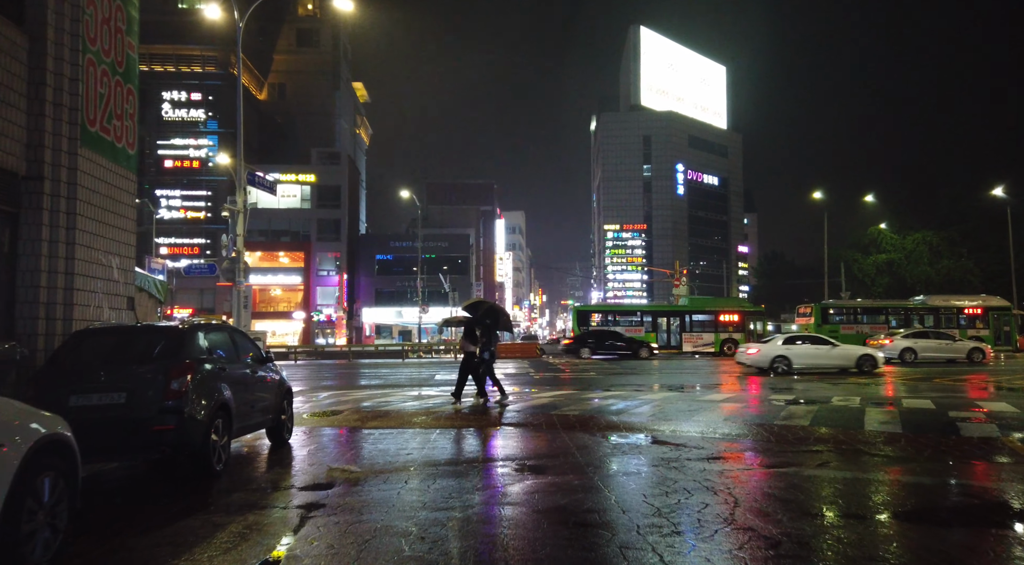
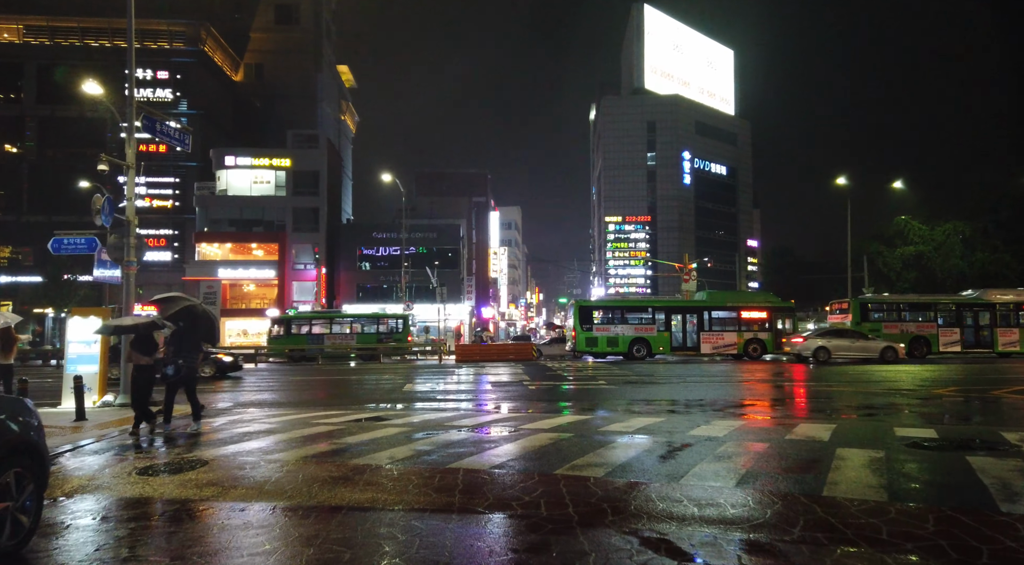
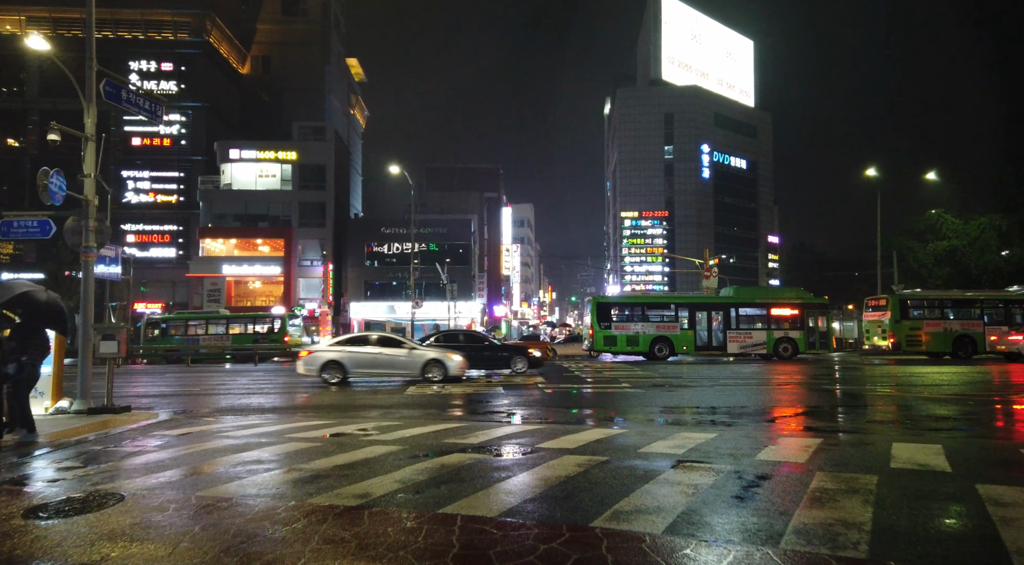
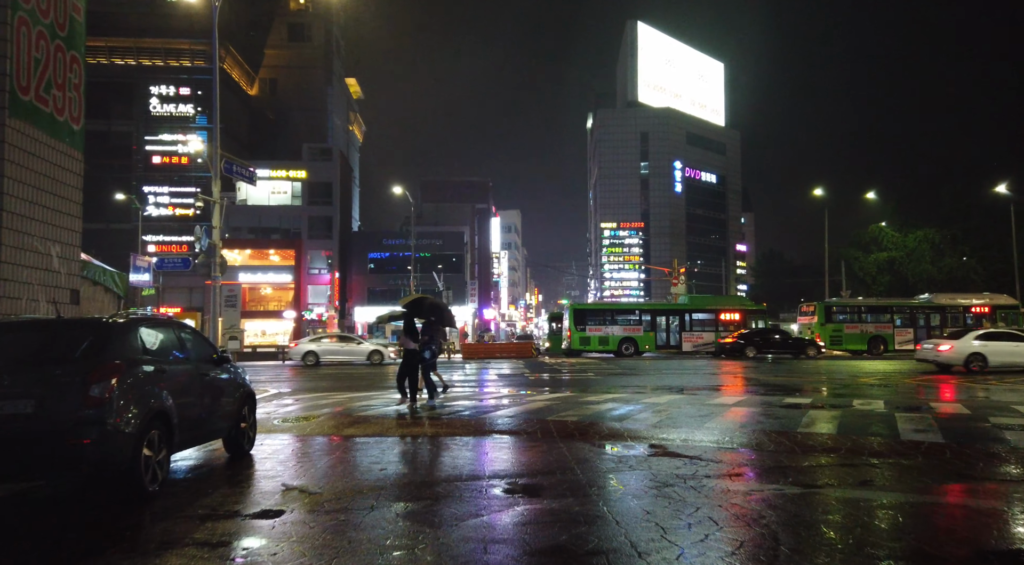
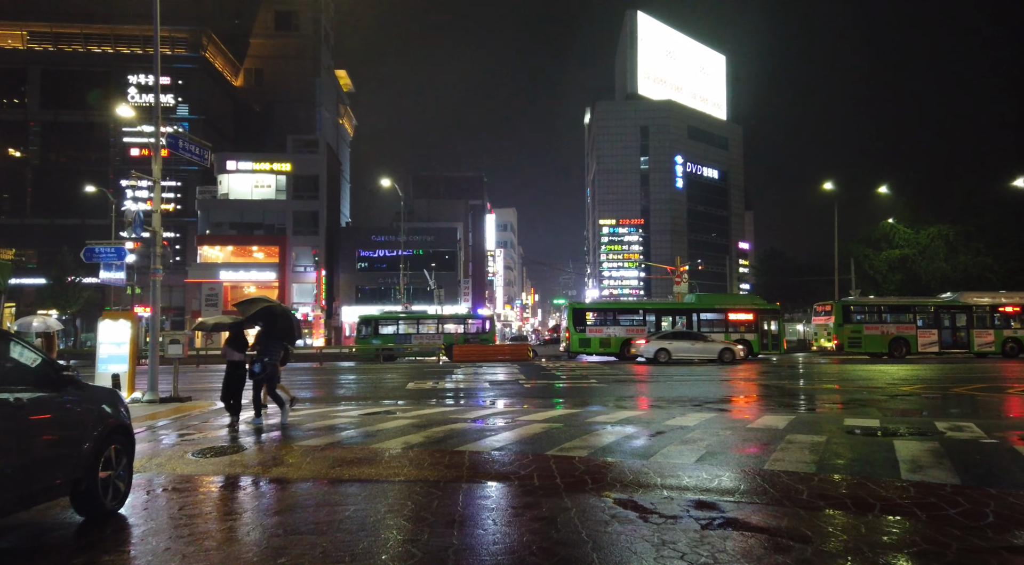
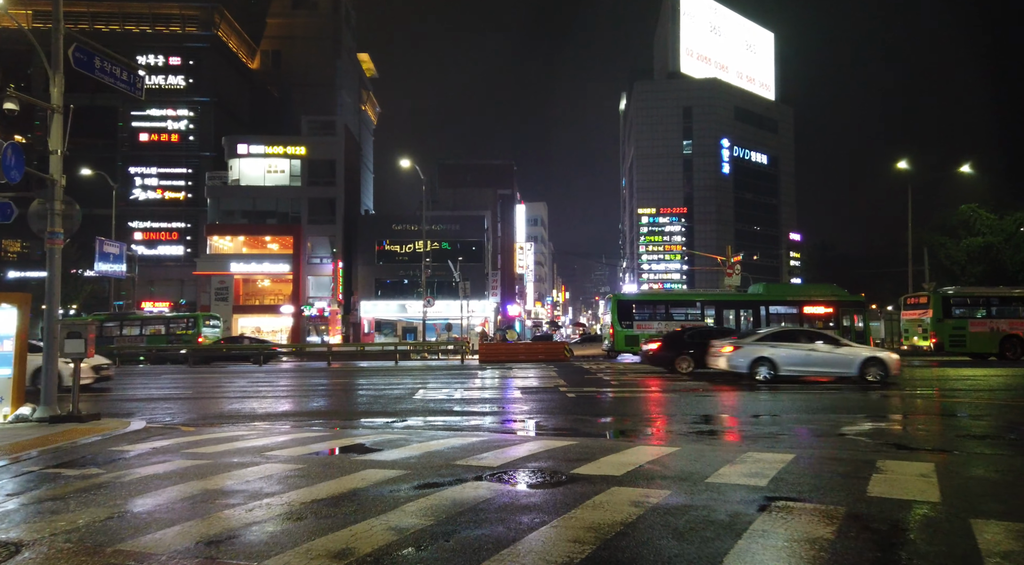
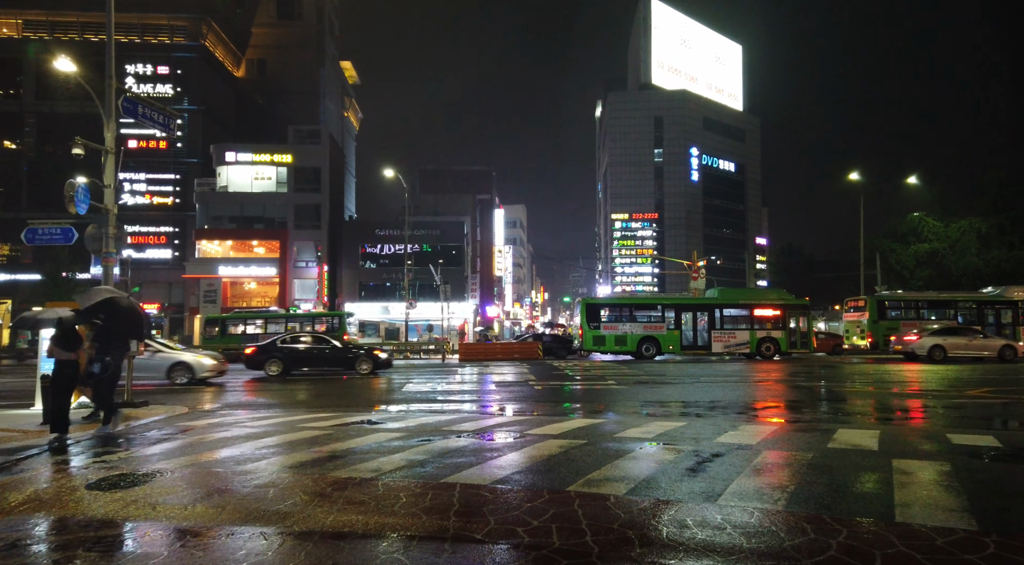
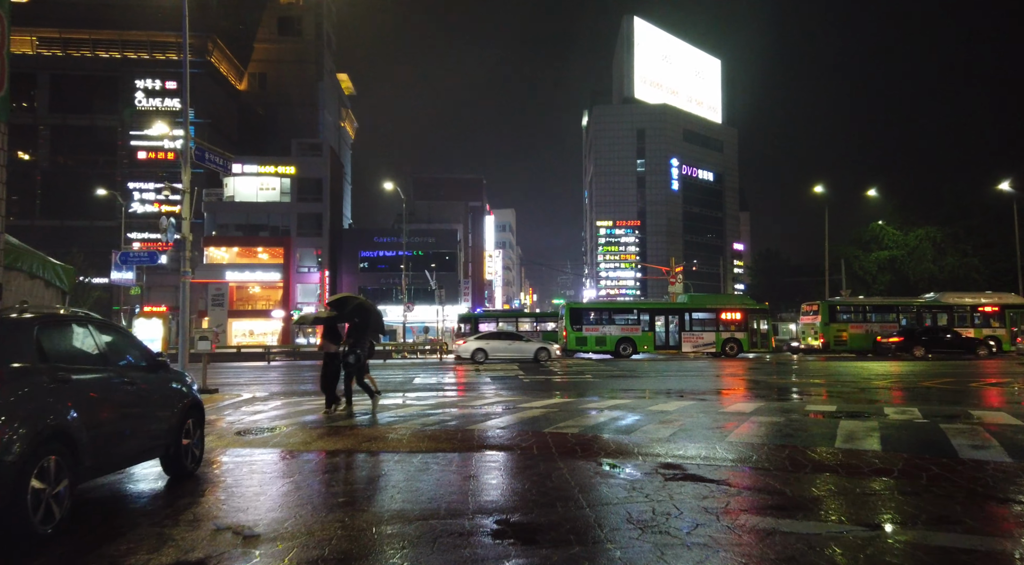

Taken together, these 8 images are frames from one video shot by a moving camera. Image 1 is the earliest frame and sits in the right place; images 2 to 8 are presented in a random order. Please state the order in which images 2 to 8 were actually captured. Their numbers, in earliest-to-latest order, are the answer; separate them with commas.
4, 8, 5, 2, 7, 3, 6
